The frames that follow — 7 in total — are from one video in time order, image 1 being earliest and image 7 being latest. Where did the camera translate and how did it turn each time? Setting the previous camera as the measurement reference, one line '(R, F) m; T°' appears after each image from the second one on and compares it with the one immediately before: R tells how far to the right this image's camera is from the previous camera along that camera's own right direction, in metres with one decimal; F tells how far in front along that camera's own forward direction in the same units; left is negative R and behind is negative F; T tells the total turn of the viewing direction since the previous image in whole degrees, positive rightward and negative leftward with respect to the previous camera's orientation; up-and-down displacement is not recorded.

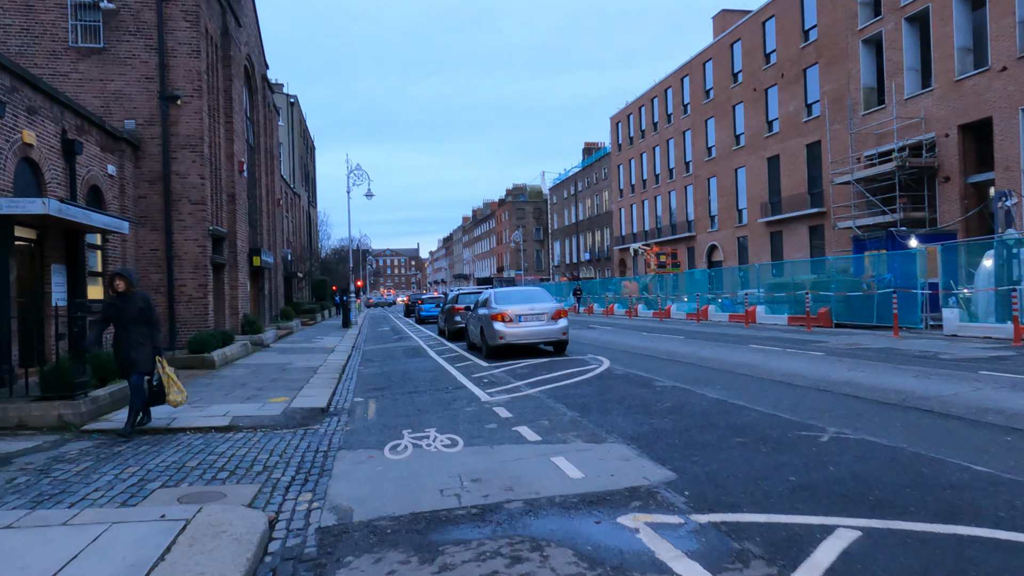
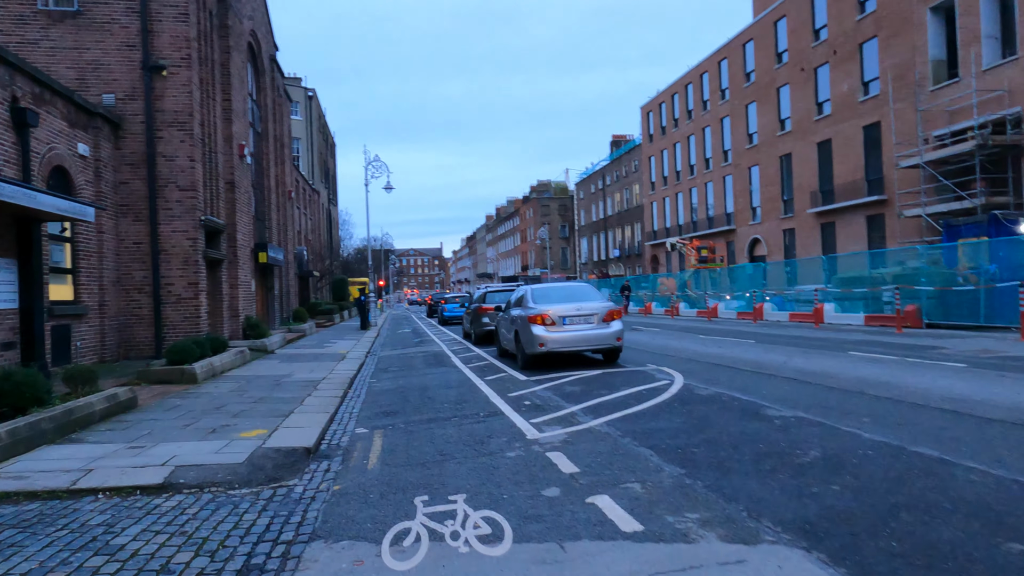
(-0.3, +2.5) m; -2°
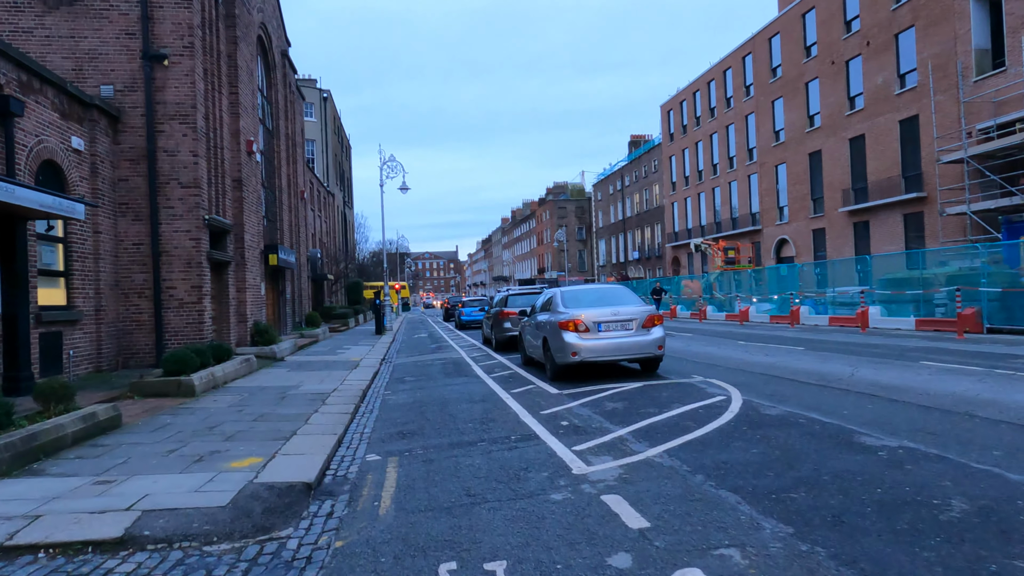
(-0.2, +1.1) m; -1°
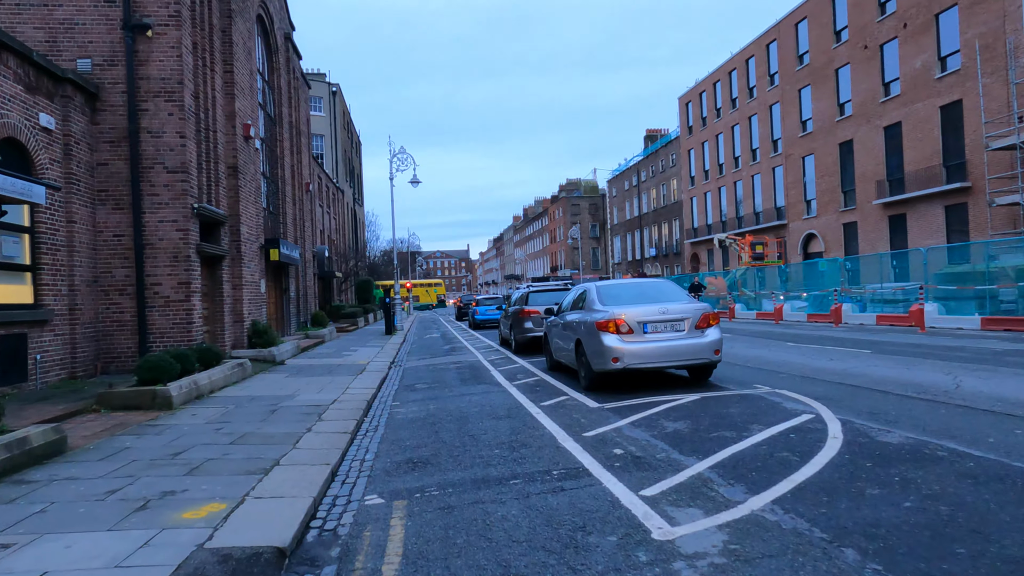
(-0.2, +1.6) m; -1°
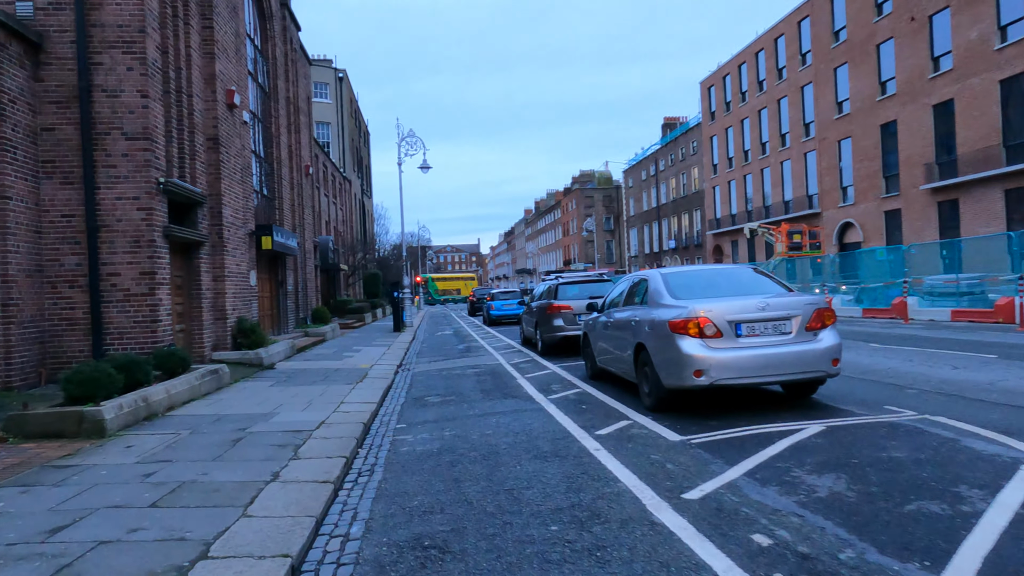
(-0.3, +2.3) m; -1°
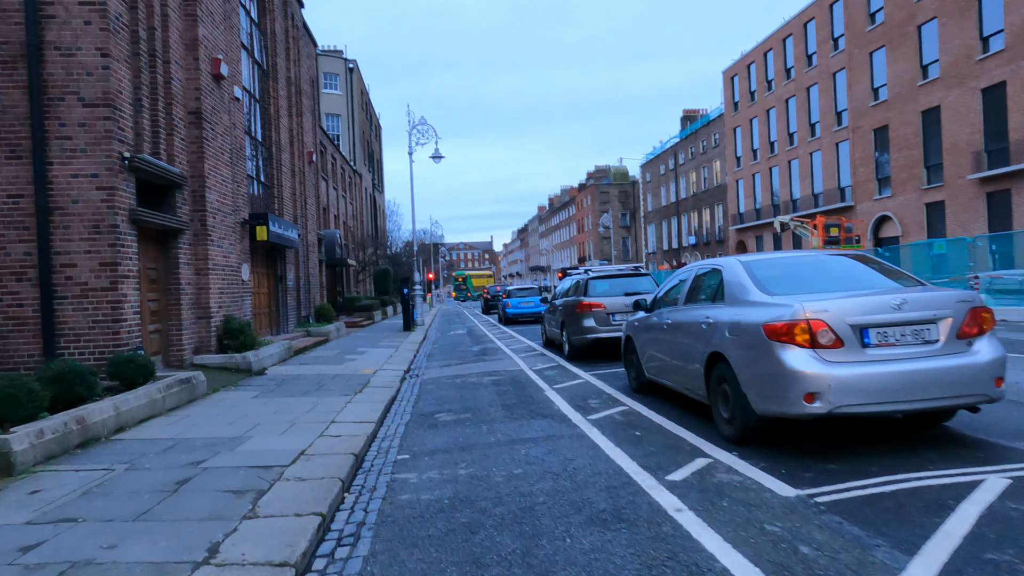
(-0.2, +1.7) m; -1°
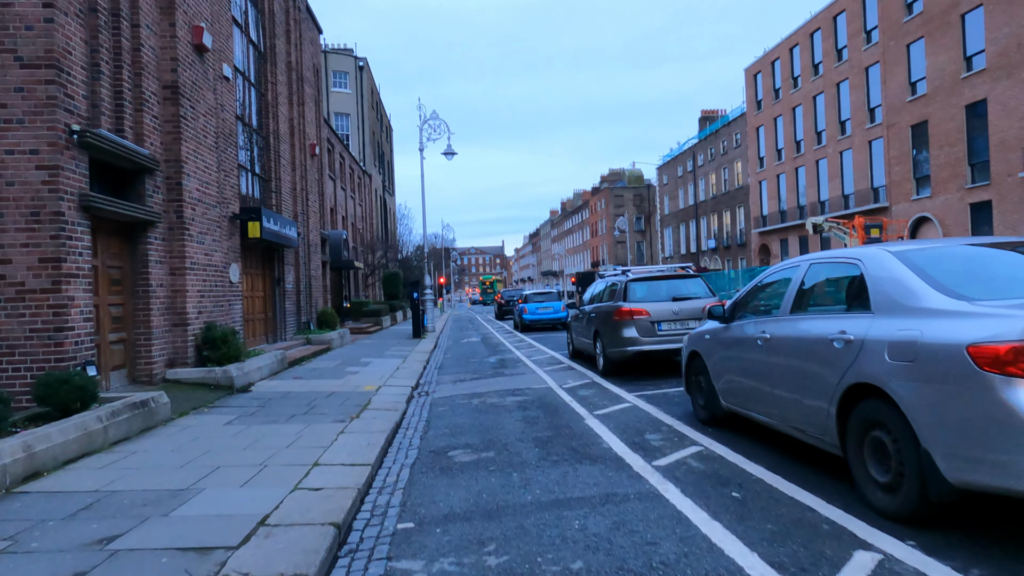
(-0.2, +1.7) m; -1°
